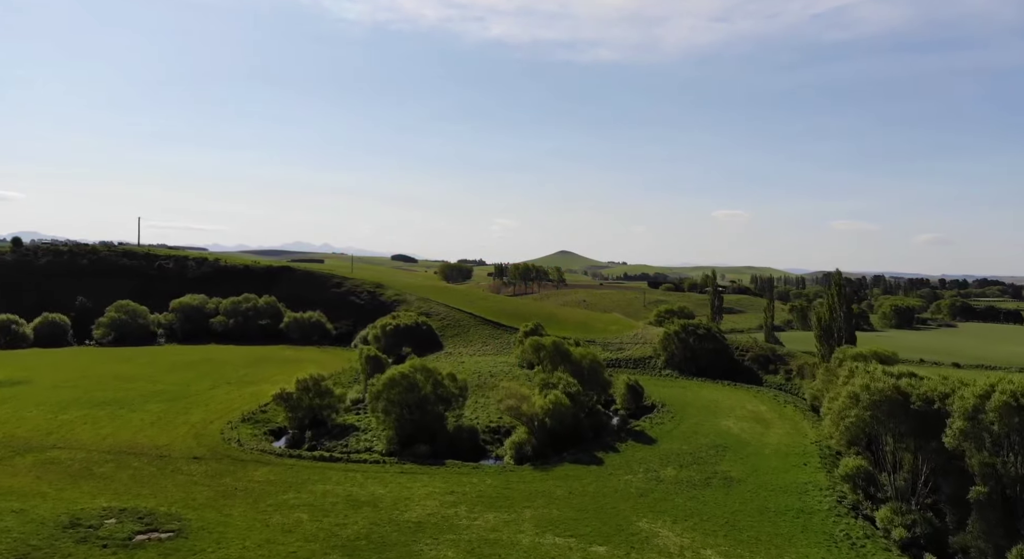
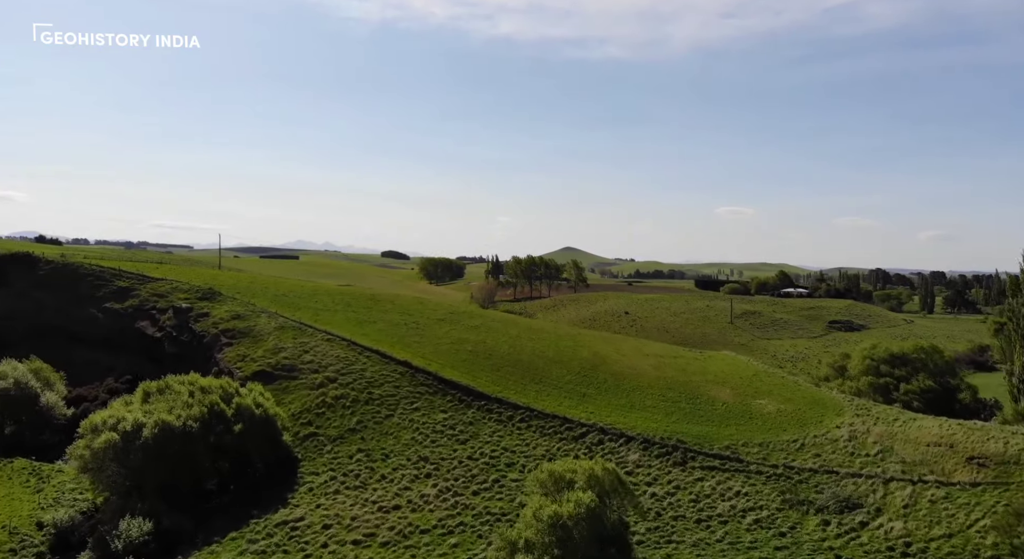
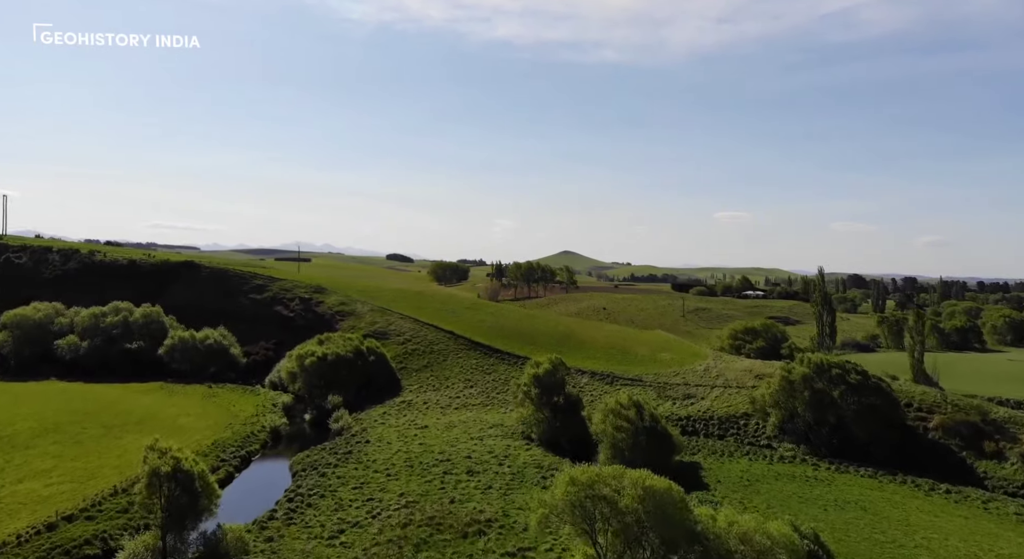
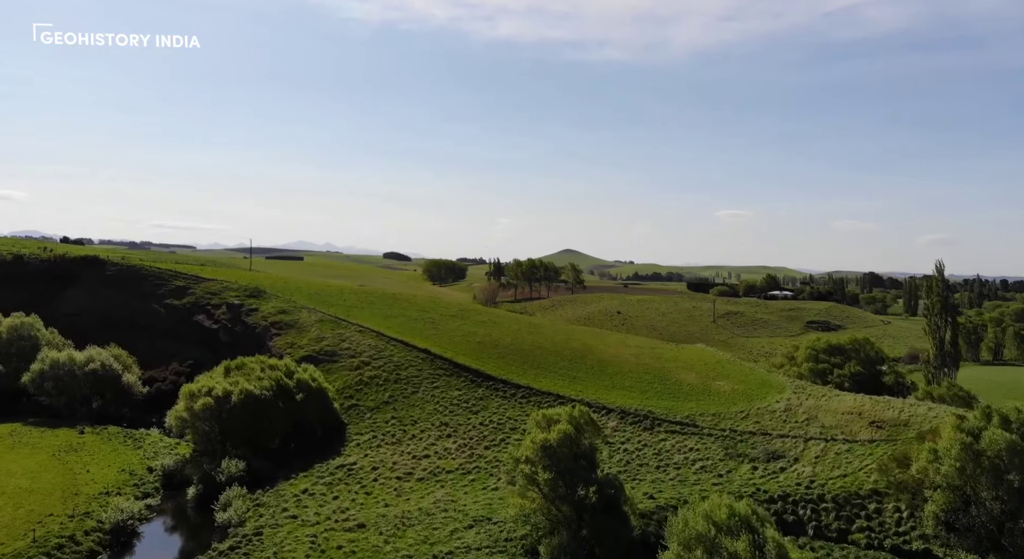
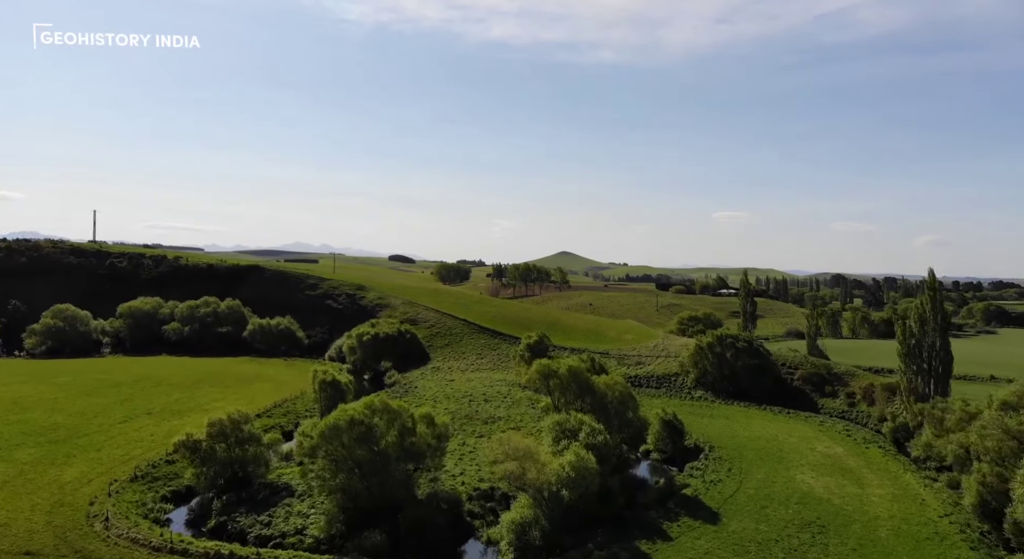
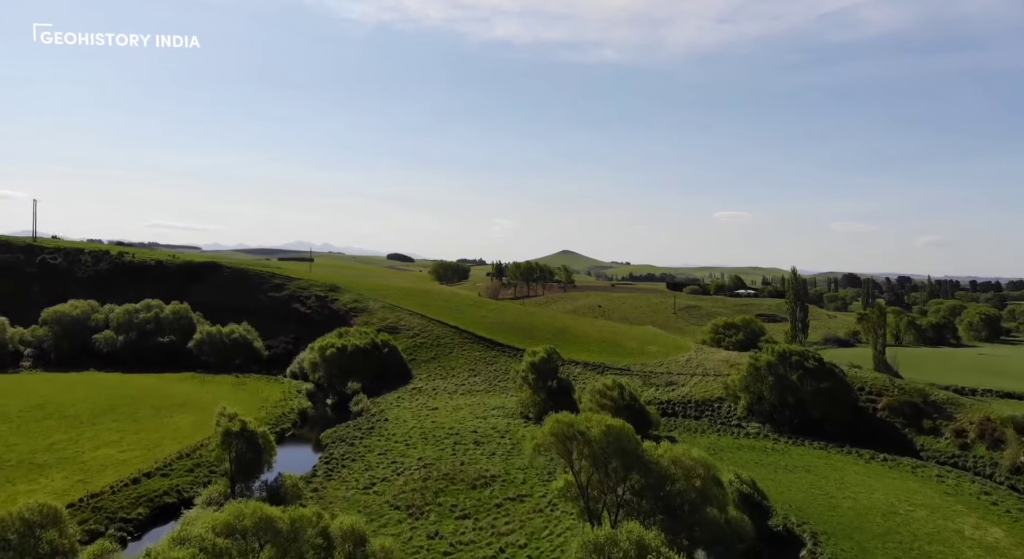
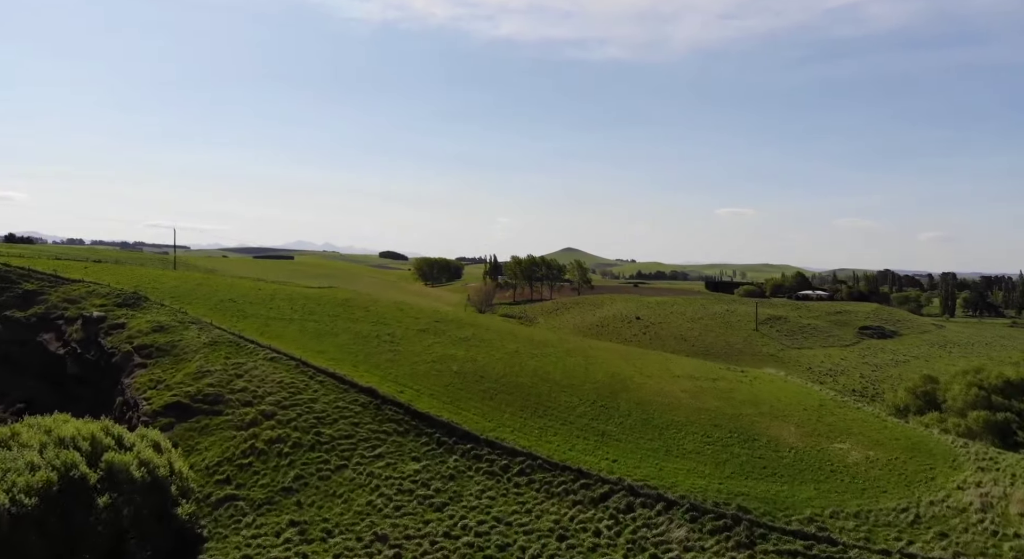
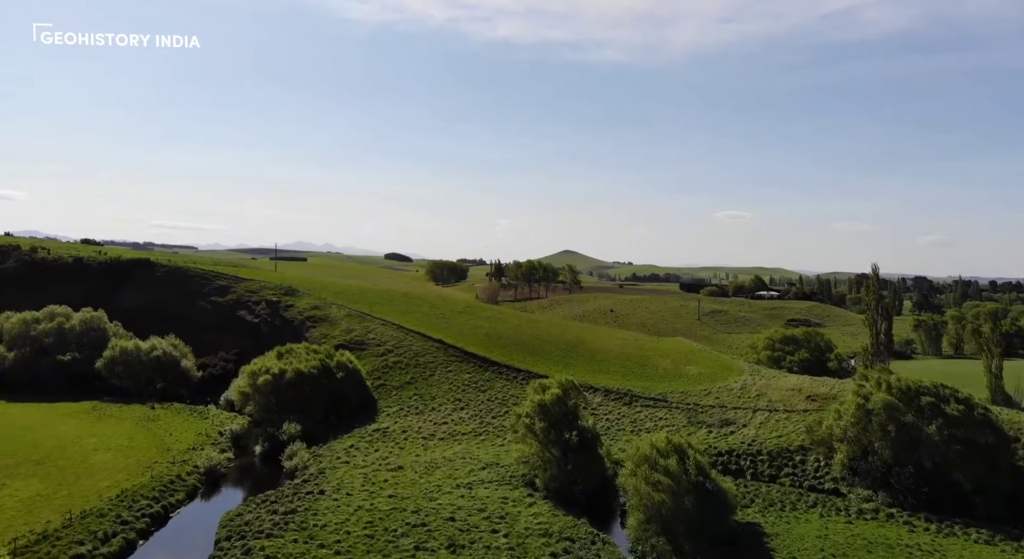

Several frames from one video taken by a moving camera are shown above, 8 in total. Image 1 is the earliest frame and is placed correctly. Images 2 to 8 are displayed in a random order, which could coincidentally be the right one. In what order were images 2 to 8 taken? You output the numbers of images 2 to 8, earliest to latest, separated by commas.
5, 6, 3, 8, 4, 2, 7
